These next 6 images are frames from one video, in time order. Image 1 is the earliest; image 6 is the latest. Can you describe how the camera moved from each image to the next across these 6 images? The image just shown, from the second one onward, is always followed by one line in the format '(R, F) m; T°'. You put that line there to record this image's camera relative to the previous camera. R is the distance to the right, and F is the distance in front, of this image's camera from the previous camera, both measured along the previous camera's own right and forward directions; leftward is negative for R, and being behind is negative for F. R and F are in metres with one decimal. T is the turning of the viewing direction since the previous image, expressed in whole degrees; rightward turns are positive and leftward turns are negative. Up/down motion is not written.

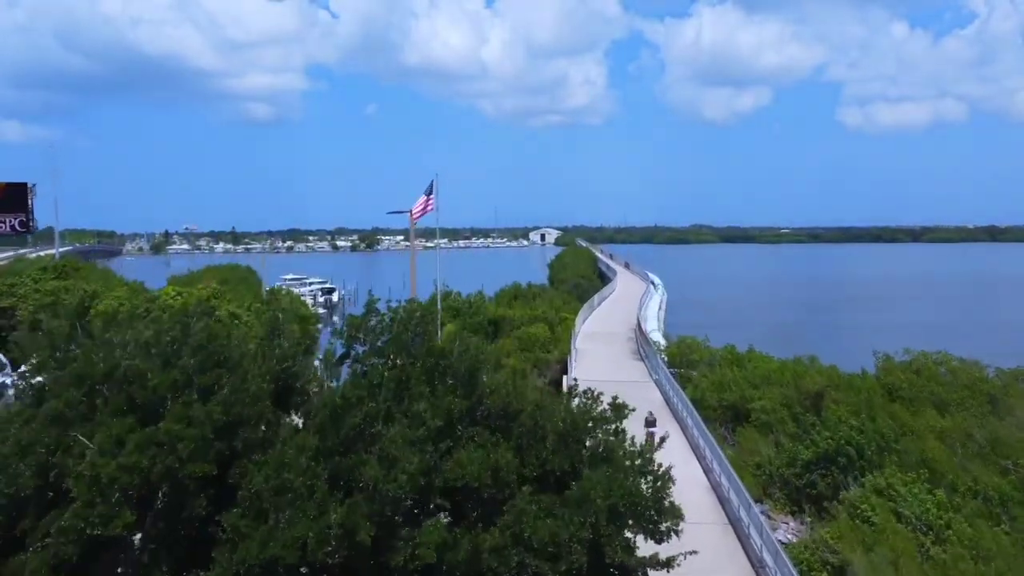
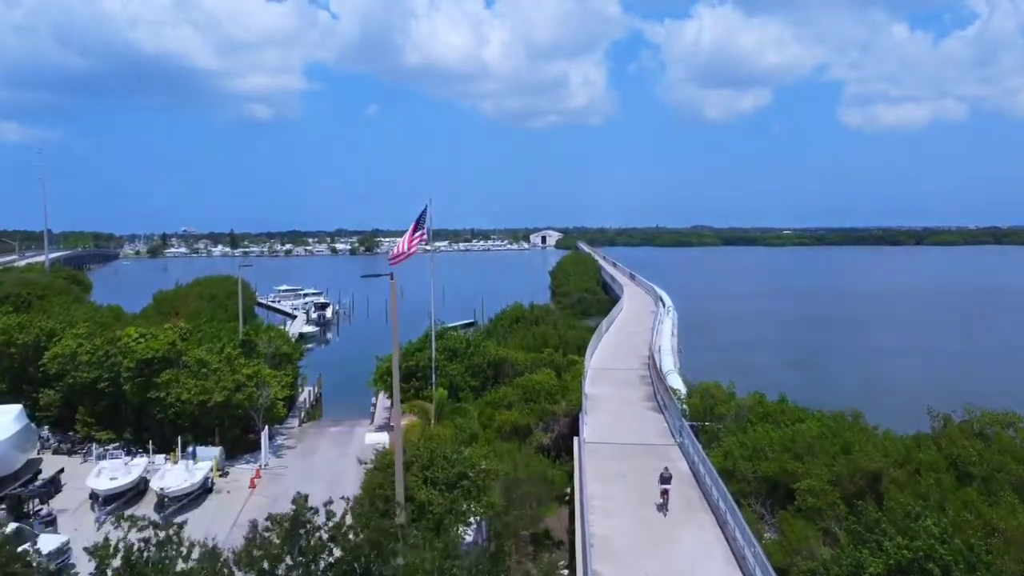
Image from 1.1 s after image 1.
(0.0, +1.4) m; 0°
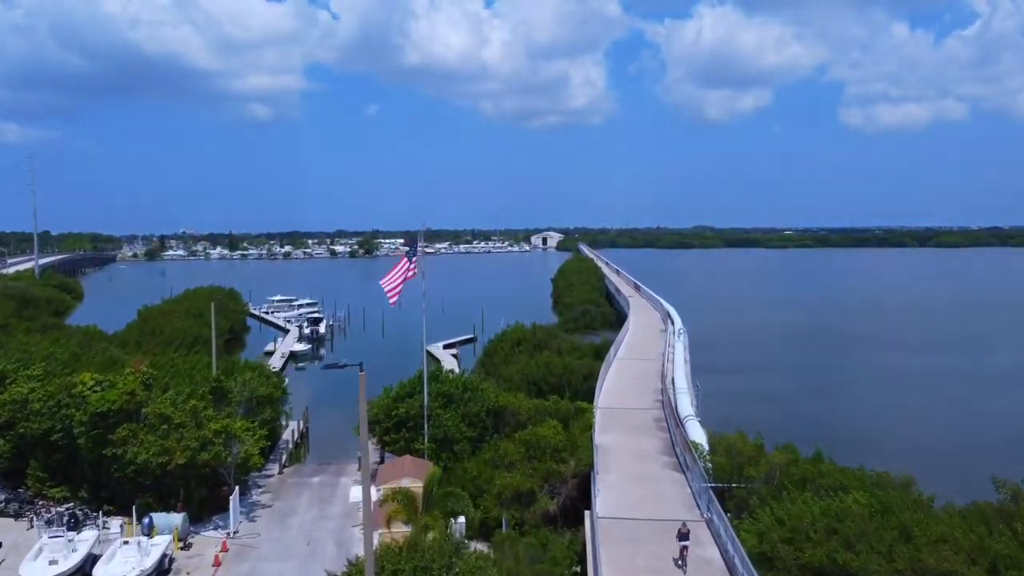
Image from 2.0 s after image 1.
(0.0, +1.3) m; 0°
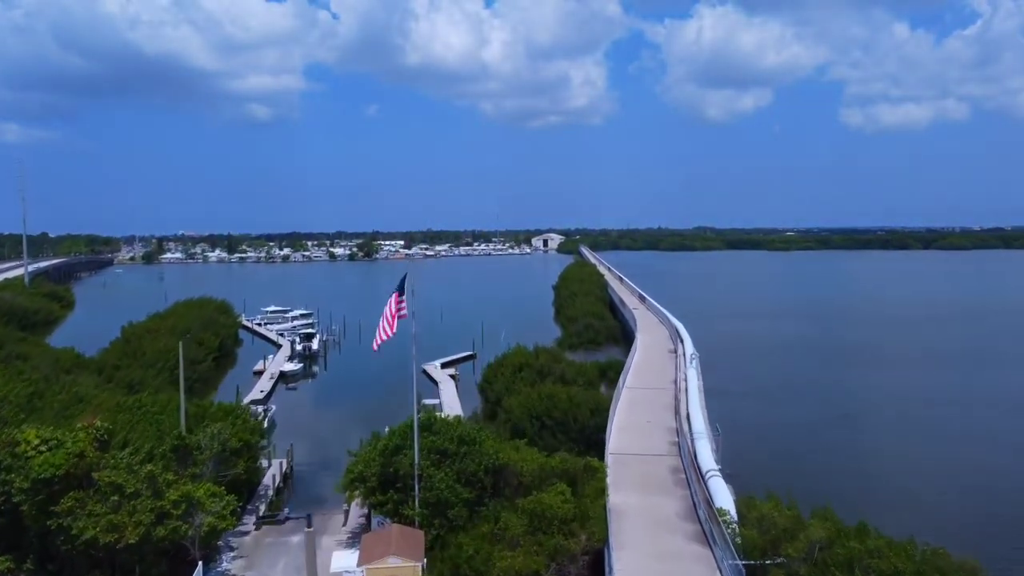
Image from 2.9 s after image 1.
(0.0, +1.2) m; 0°
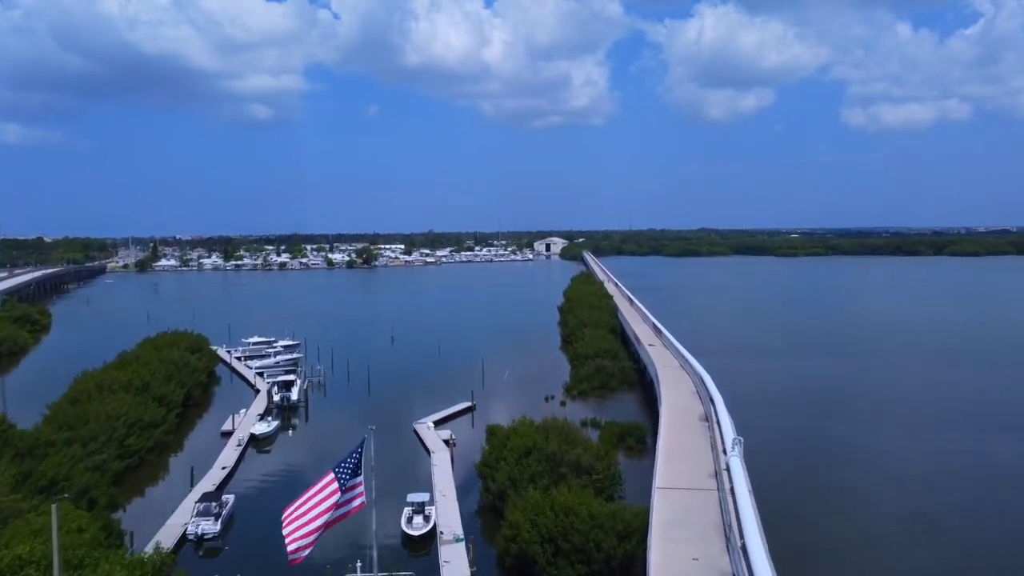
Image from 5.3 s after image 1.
(-0.1, +3.2) m; 0°
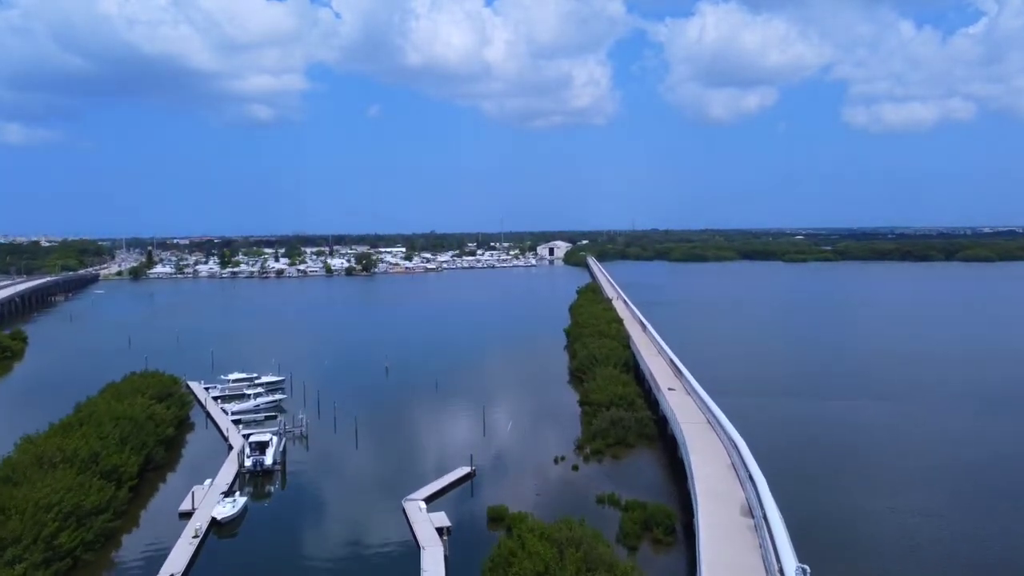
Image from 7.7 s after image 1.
(-0.1, +3.2) m; 0°
